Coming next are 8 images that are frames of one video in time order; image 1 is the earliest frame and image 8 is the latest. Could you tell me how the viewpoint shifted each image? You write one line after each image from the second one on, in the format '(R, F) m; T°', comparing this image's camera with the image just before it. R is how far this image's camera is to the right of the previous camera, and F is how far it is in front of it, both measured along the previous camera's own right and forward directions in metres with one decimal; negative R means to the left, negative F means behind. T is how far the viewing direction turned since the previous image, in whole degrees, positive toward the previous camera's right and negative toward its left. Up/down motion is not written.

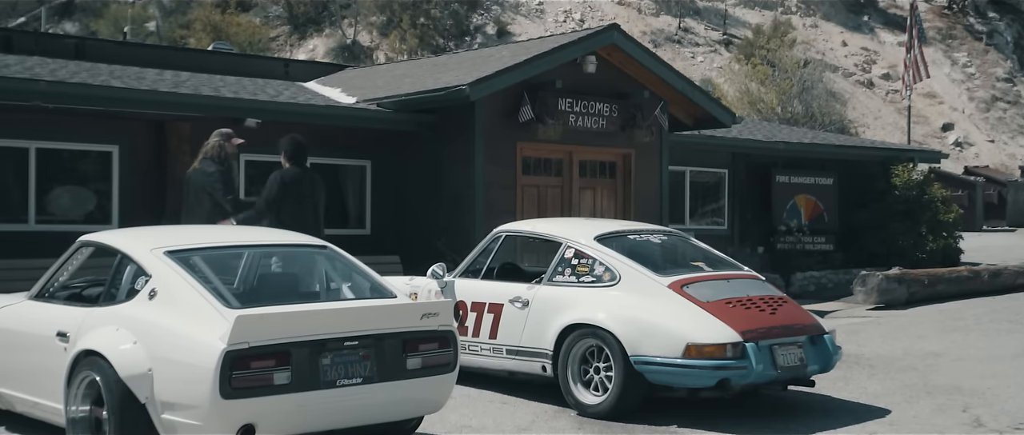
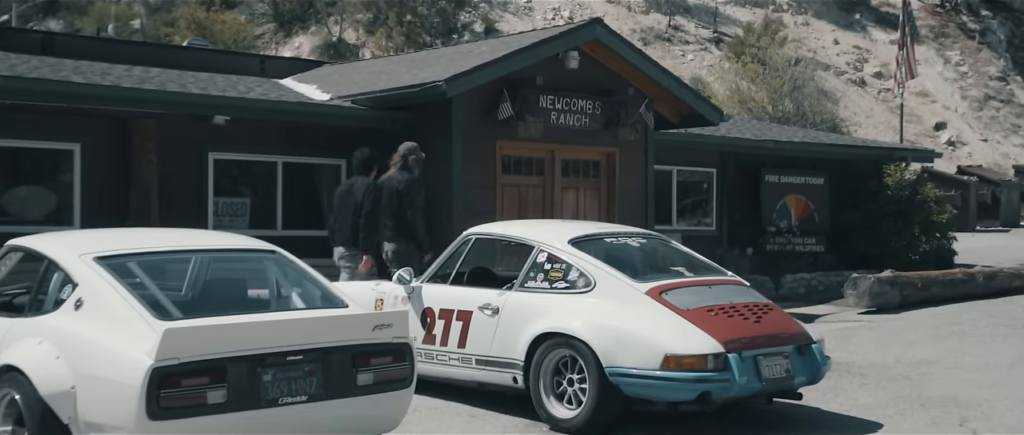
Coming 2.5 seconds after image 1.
(+0.1, +0.5) m; 0°
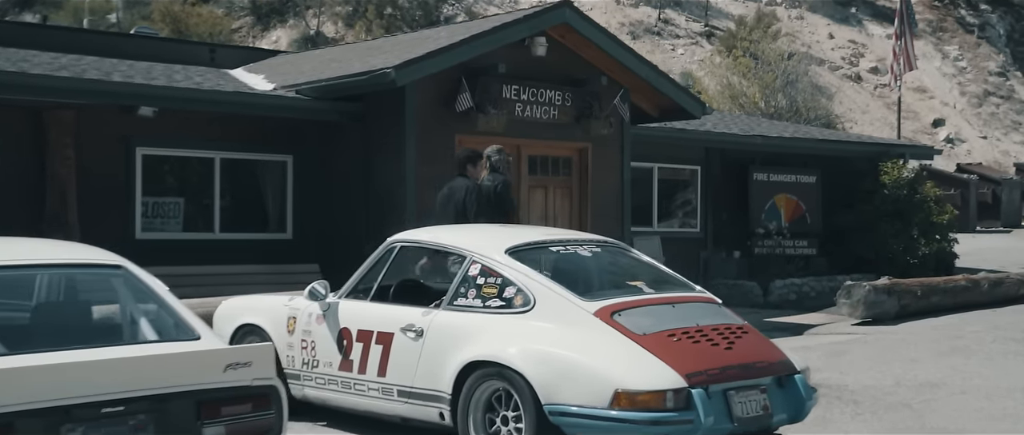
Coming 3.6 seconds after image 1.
(+0.3, +1.2) m; 0°
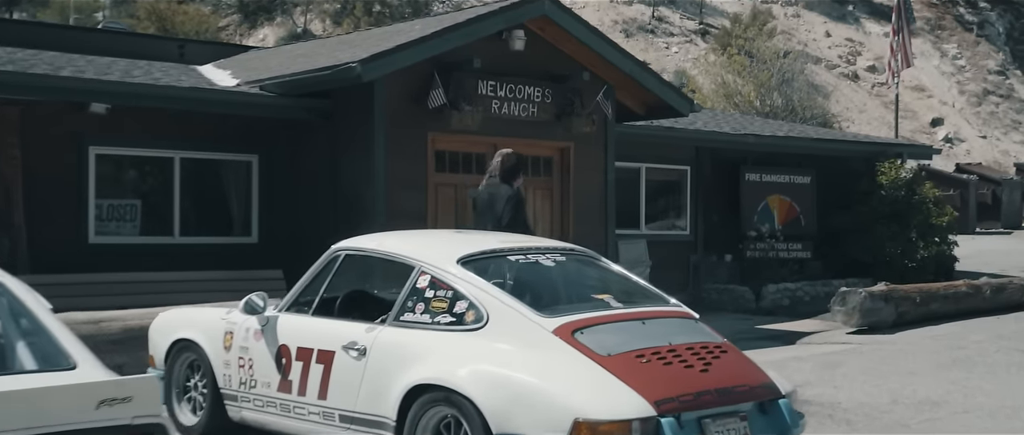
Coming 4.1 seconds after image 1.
(+0.2, +0.7) m; 0°
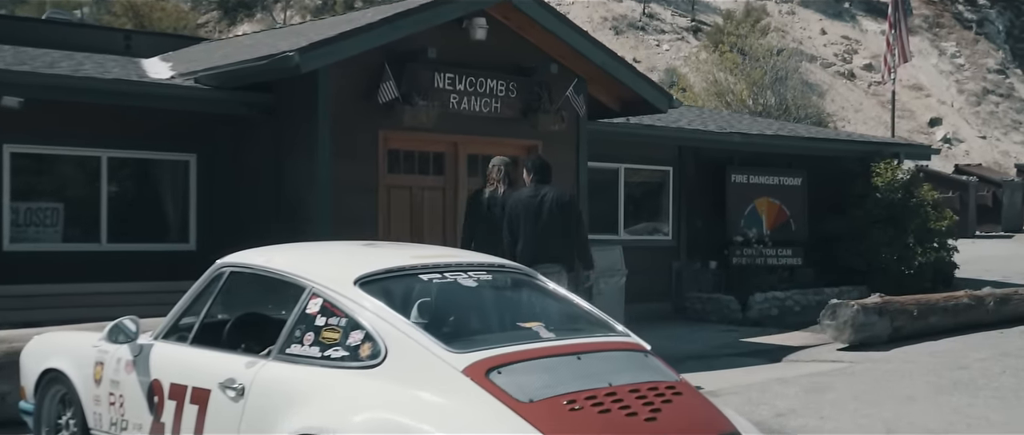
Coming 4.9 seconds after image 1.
(+0.3, +1.0) m; 0°
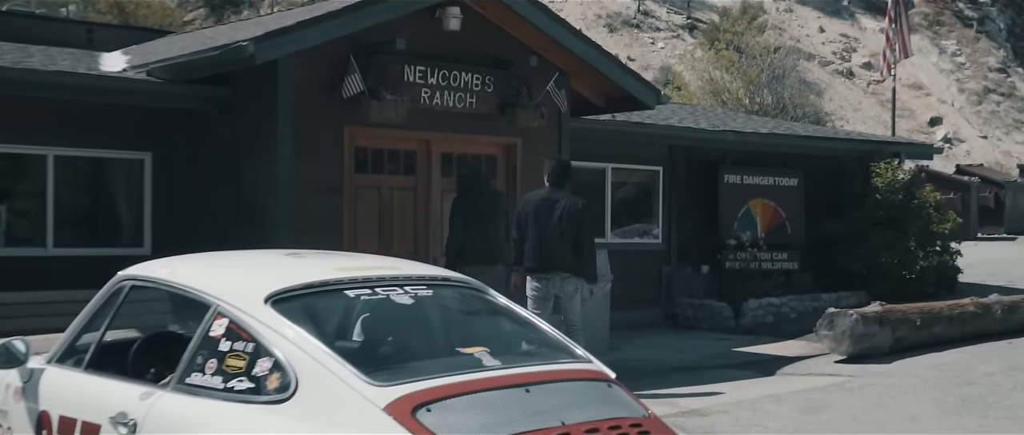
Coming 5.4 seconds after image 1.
(+0.2, +0.7) m; 0°
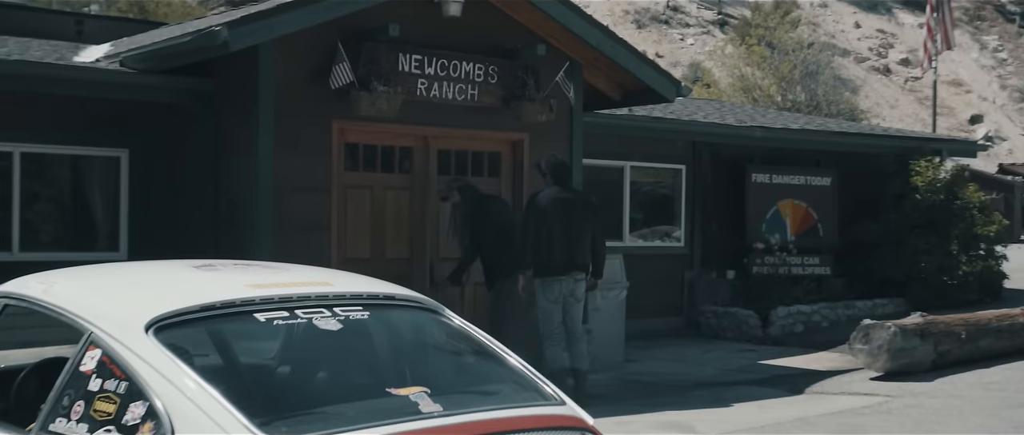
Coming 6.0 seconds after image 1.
(+0.2, +0.9) m; -1°
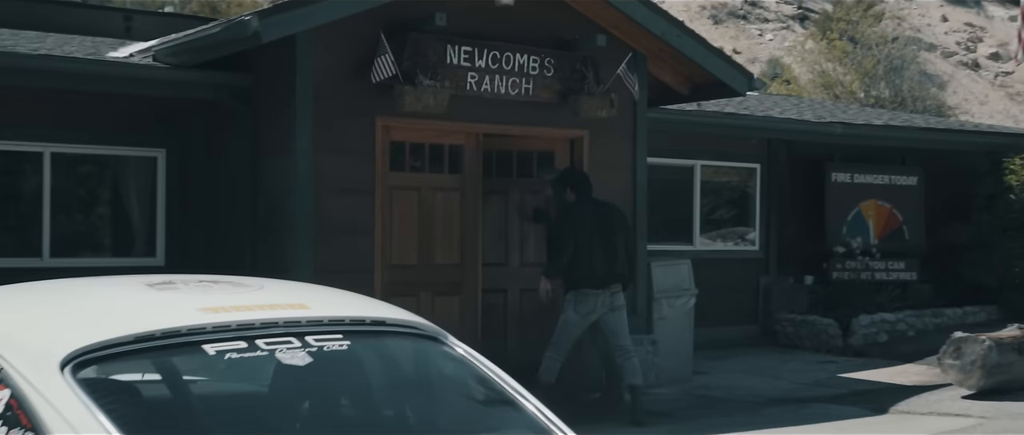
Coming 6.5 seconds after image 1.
(+0.2, +0.7) m; -4°
